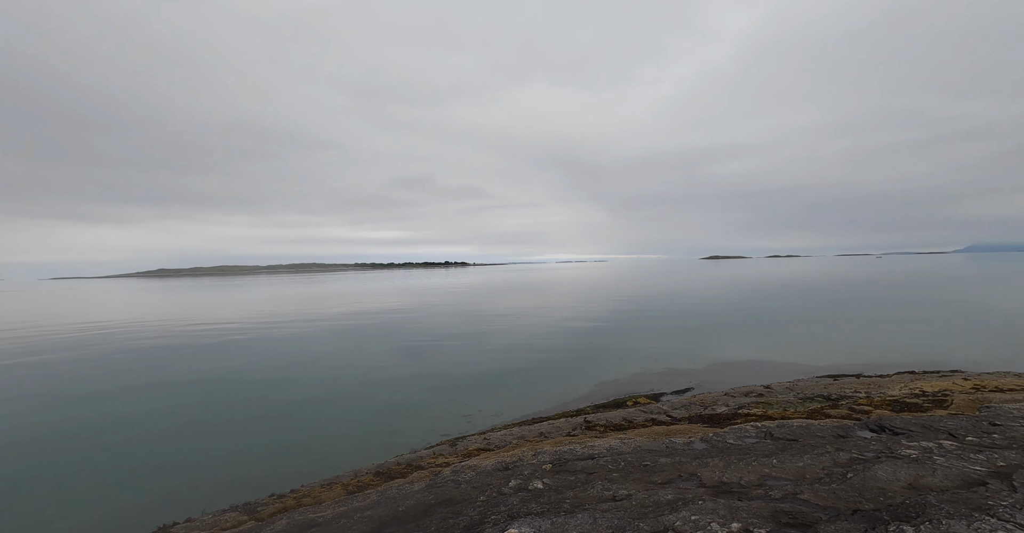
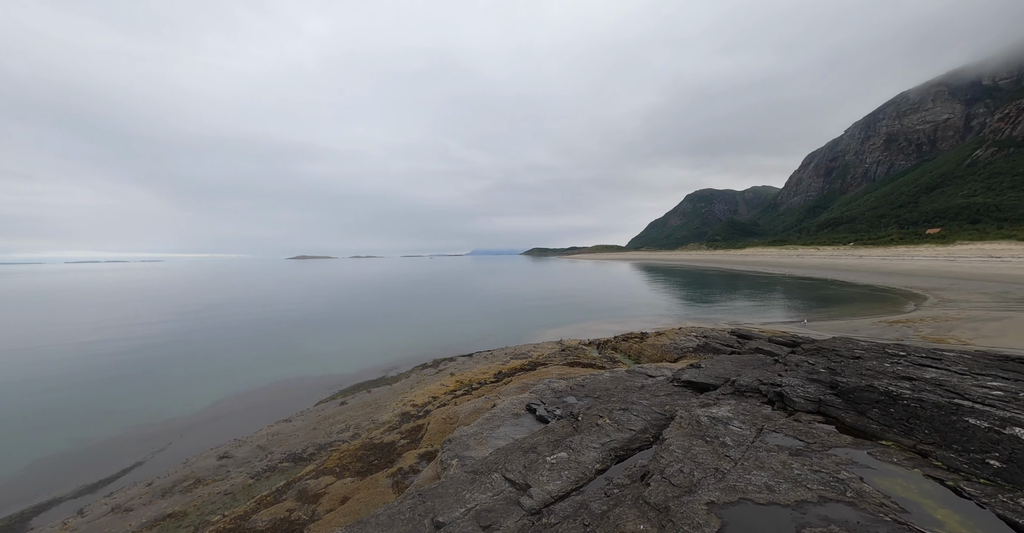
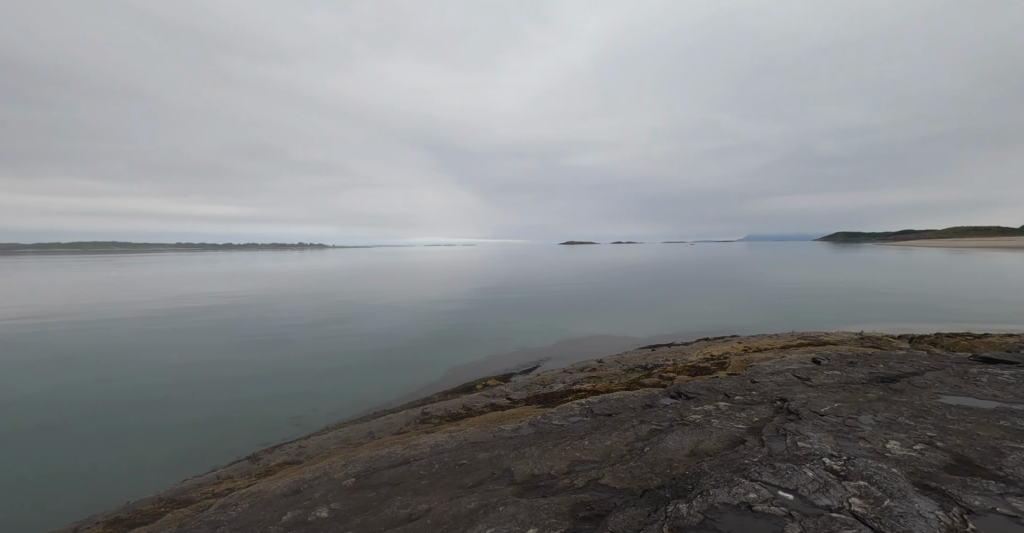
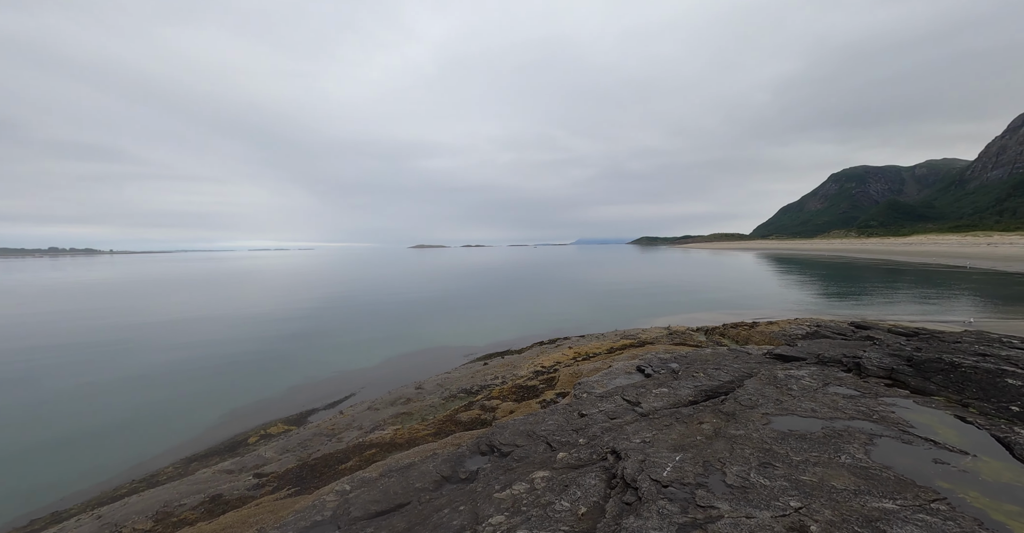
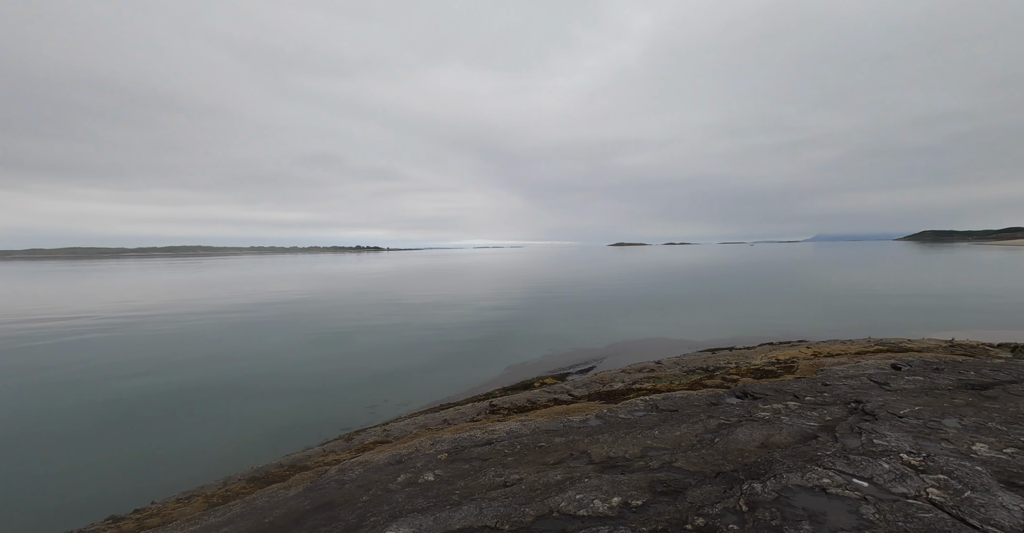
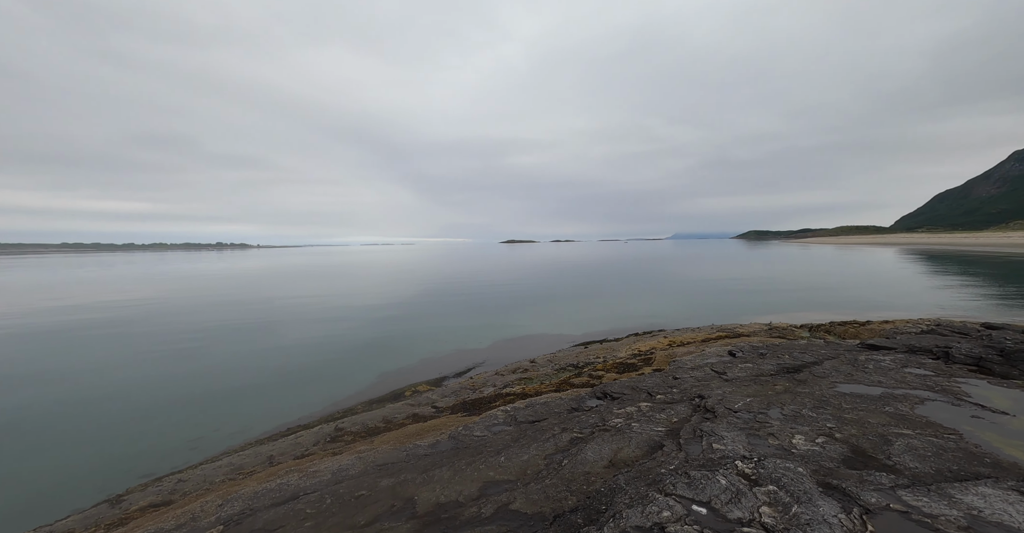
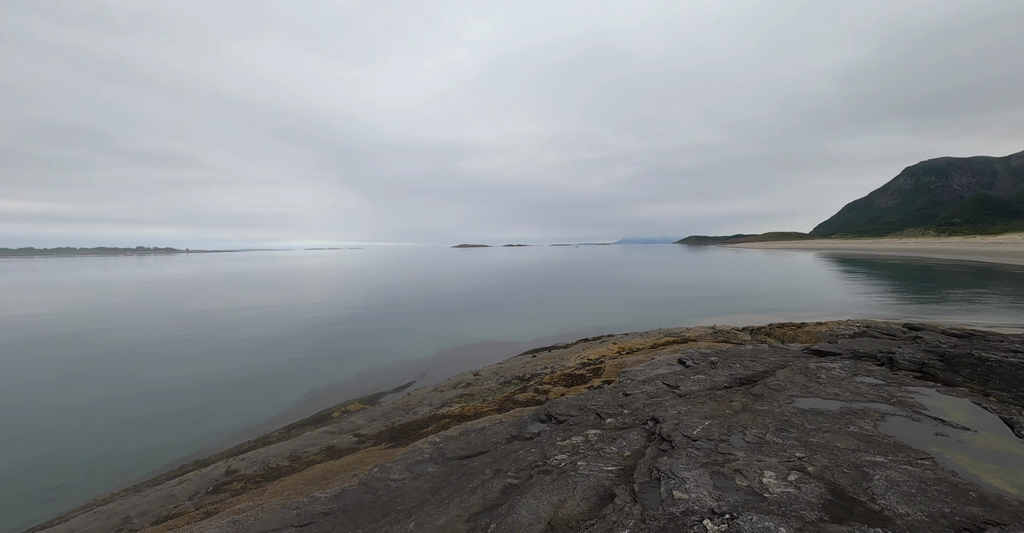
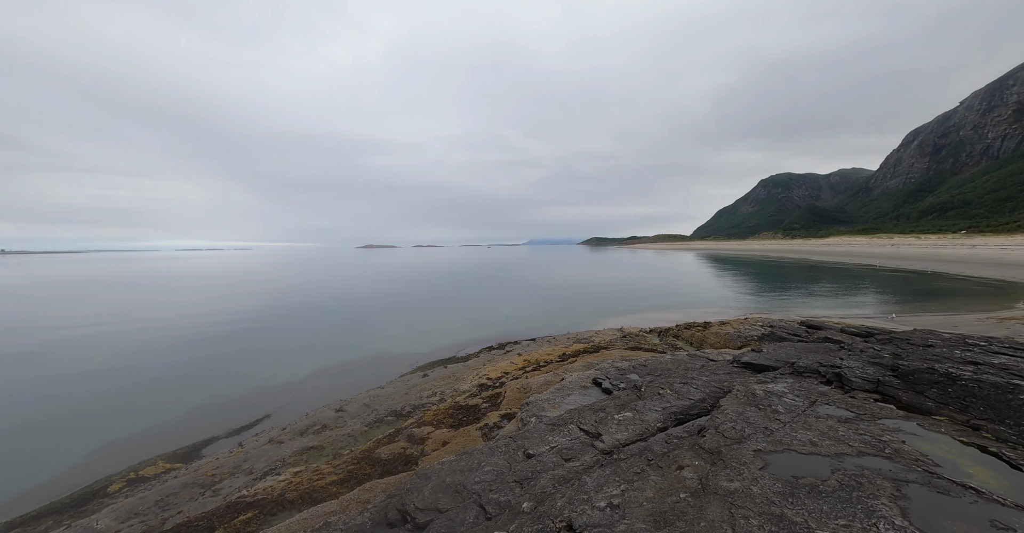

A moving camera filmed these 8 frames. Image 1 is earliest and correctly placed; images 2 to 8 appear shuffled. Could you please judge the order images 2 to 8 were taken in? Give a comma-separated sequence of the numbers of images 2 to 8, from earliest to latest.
5, 3, 6, 7, 4, 8, 2
